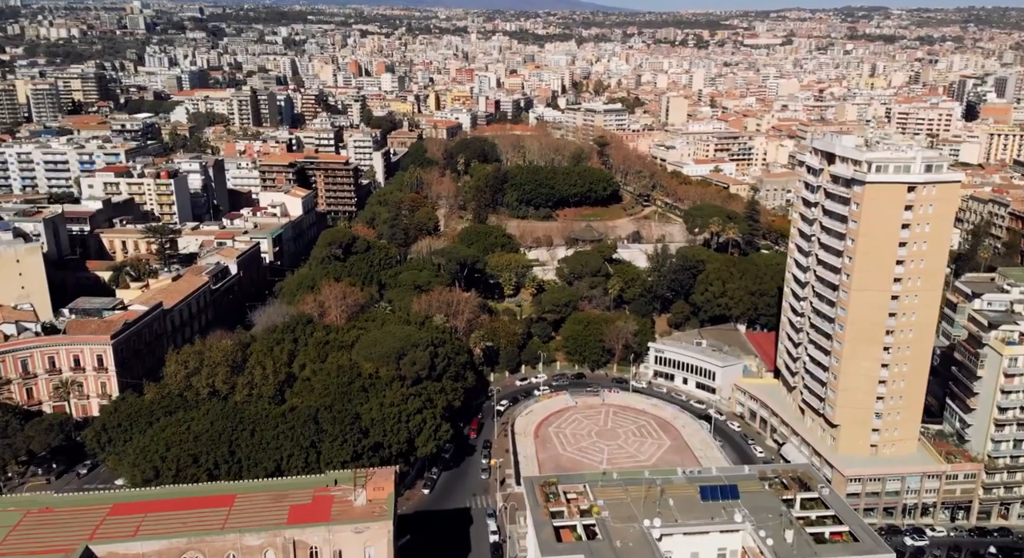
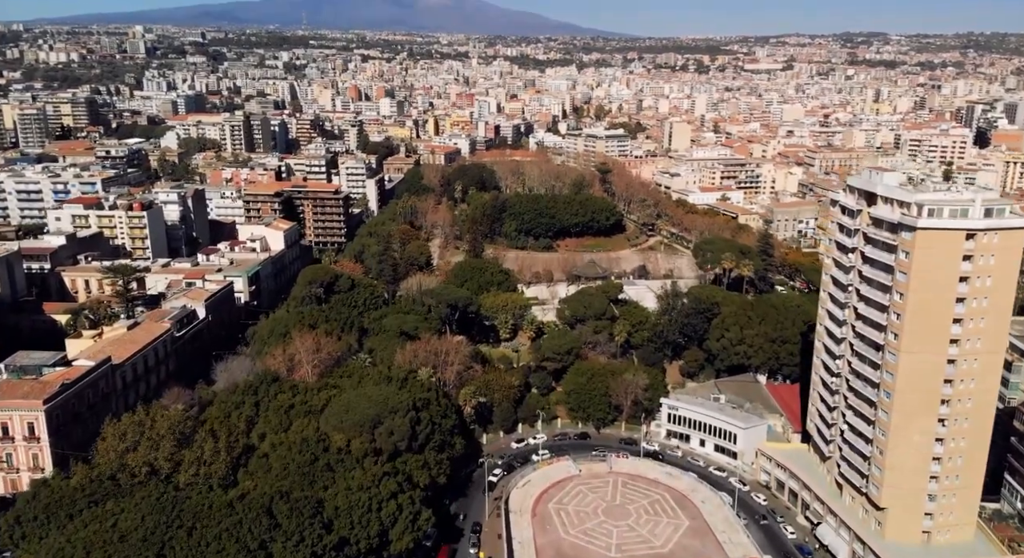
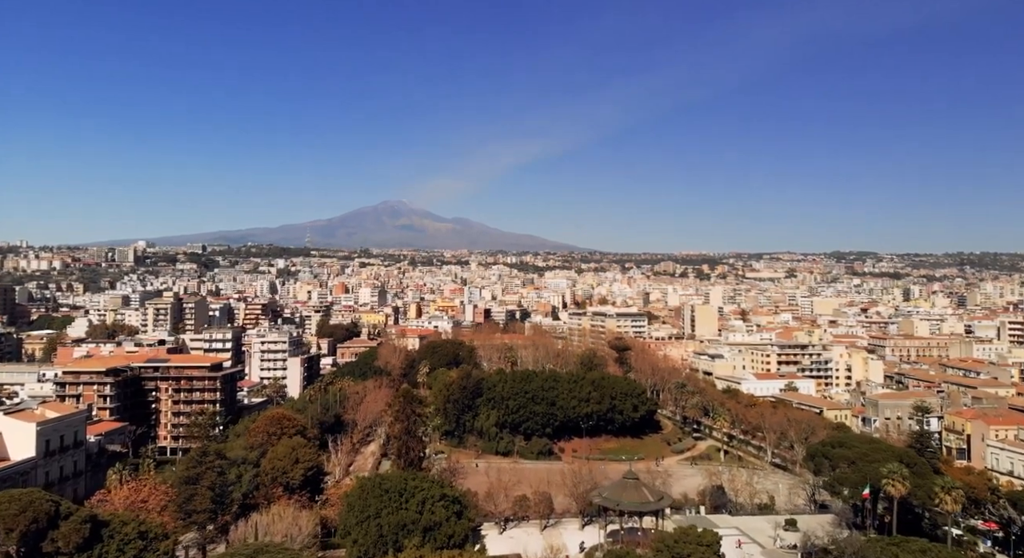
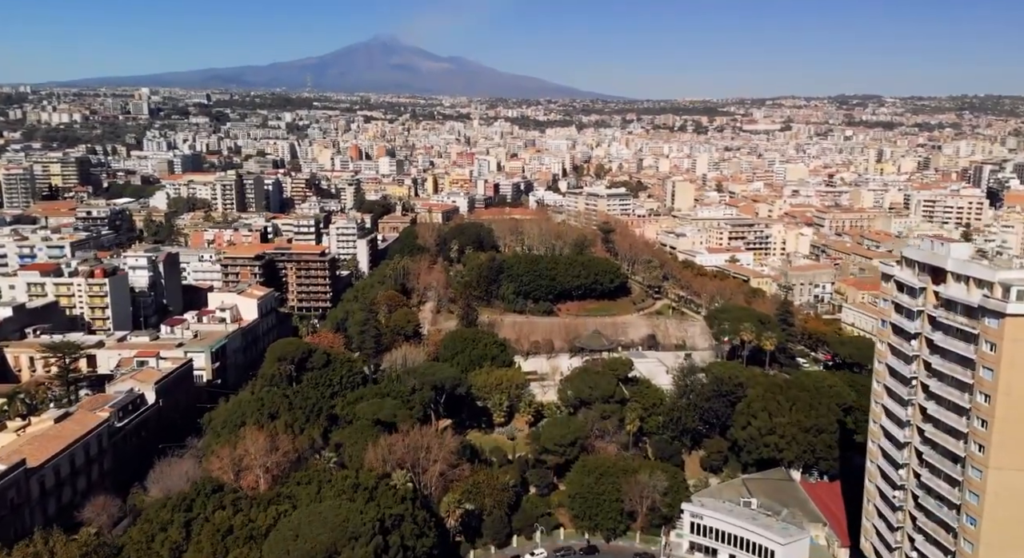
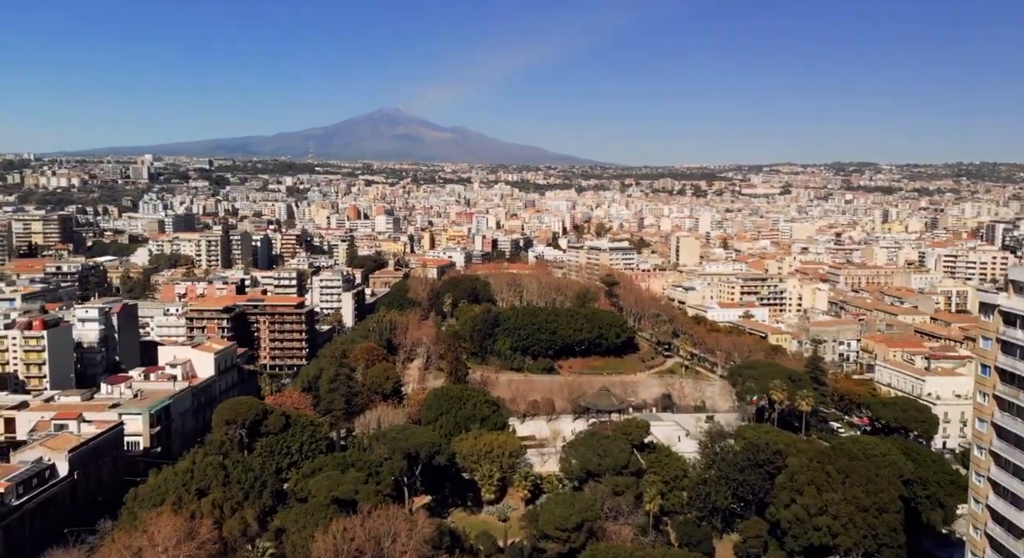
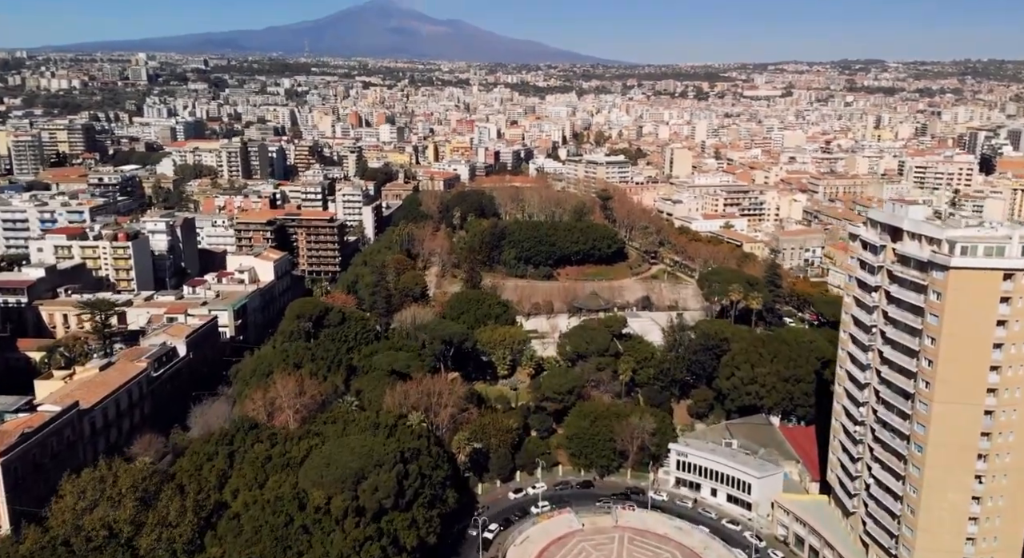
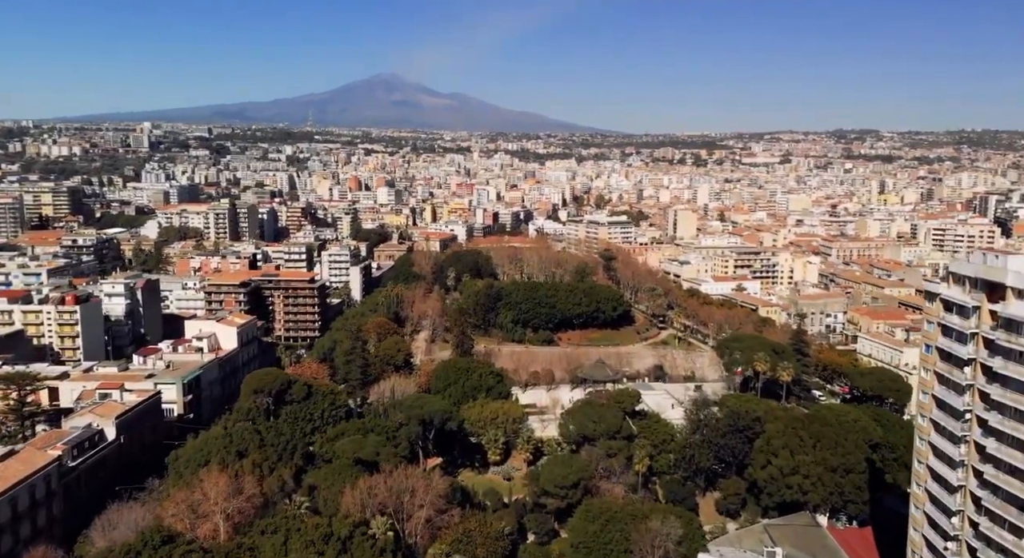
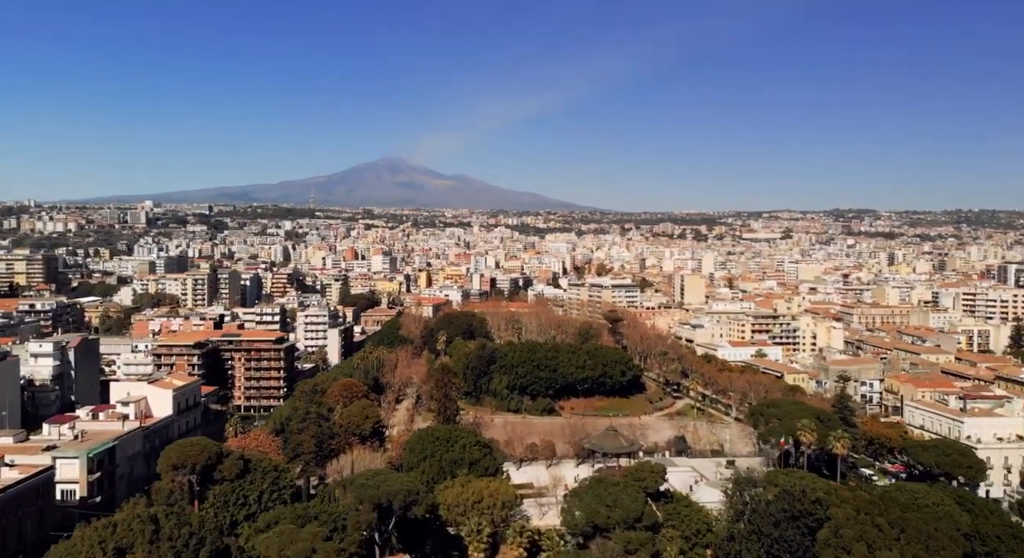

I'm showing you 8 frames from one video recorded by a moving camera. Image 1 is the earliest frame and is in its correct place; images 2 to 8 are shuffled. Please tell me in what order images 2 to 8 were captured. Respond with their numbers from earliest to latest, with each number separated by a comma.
2, 6, 4, 7, 5, 8, 3
